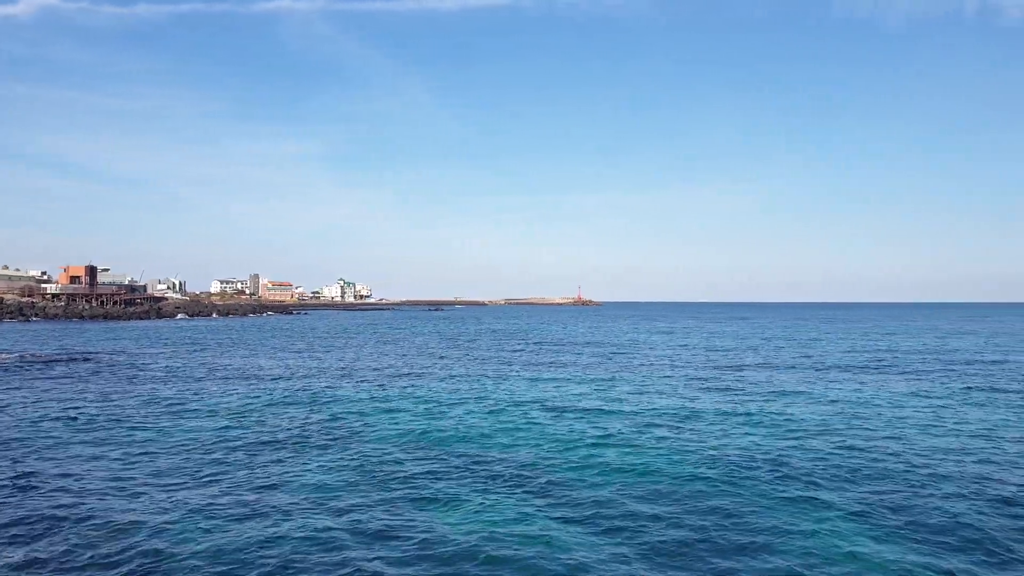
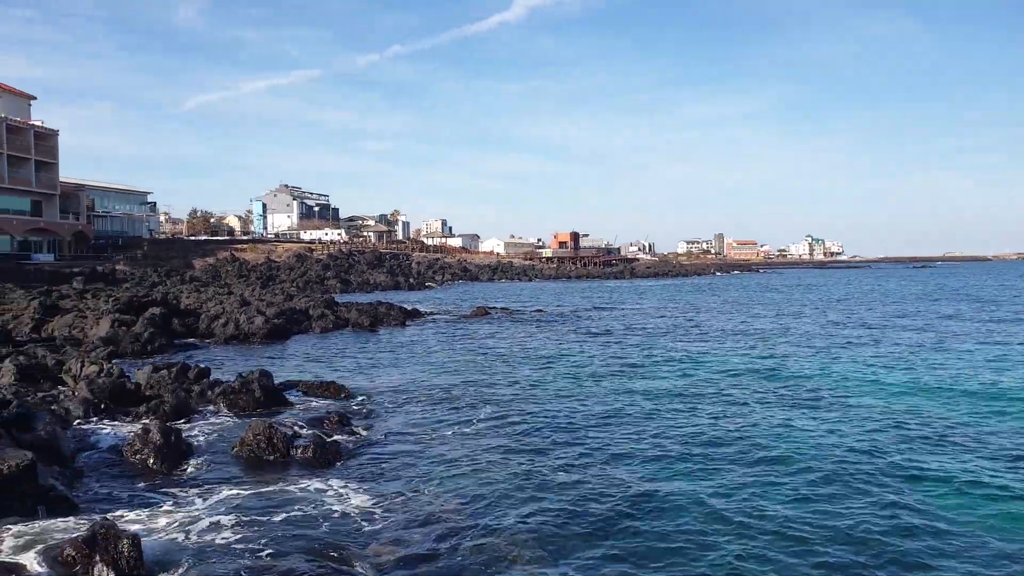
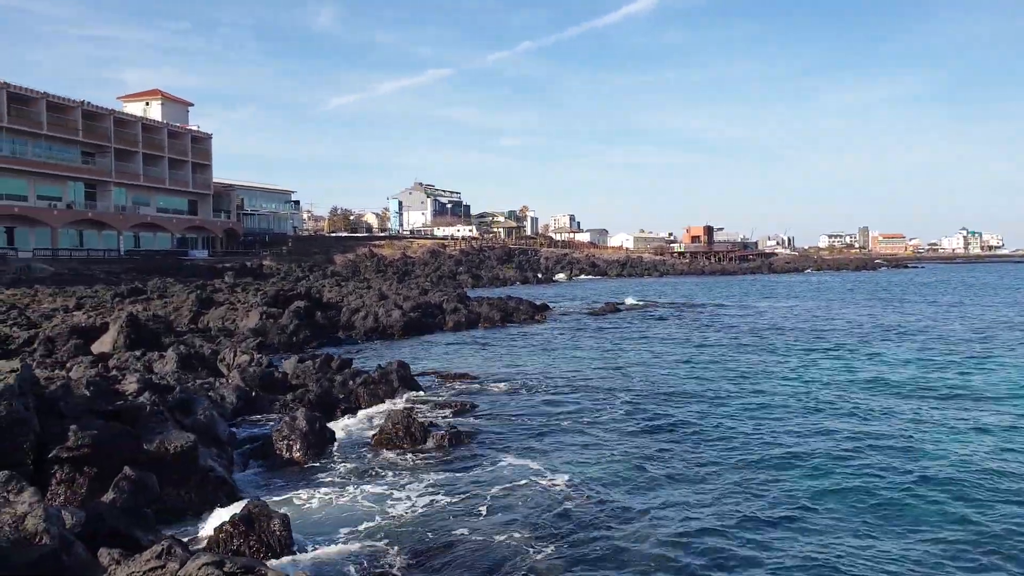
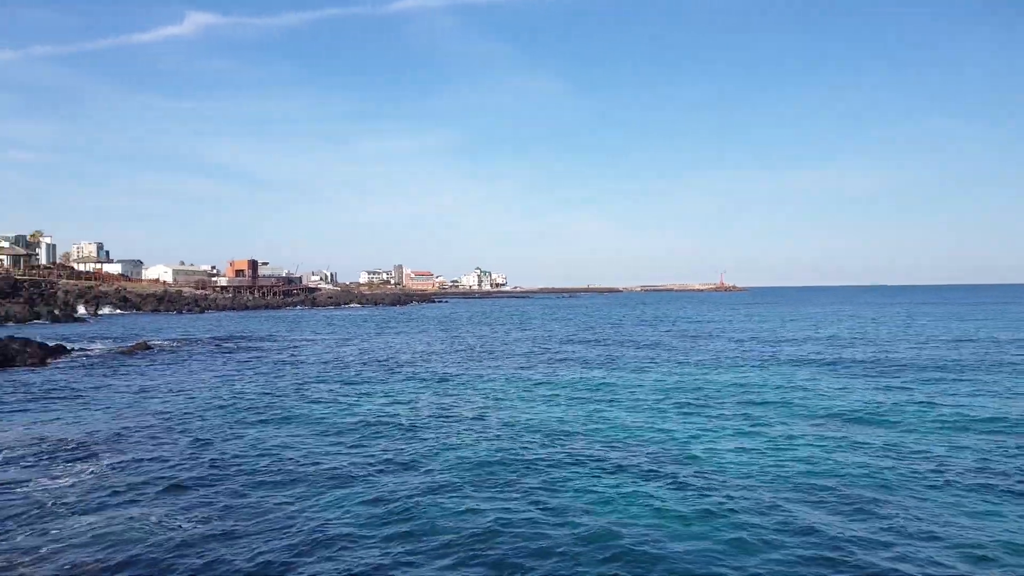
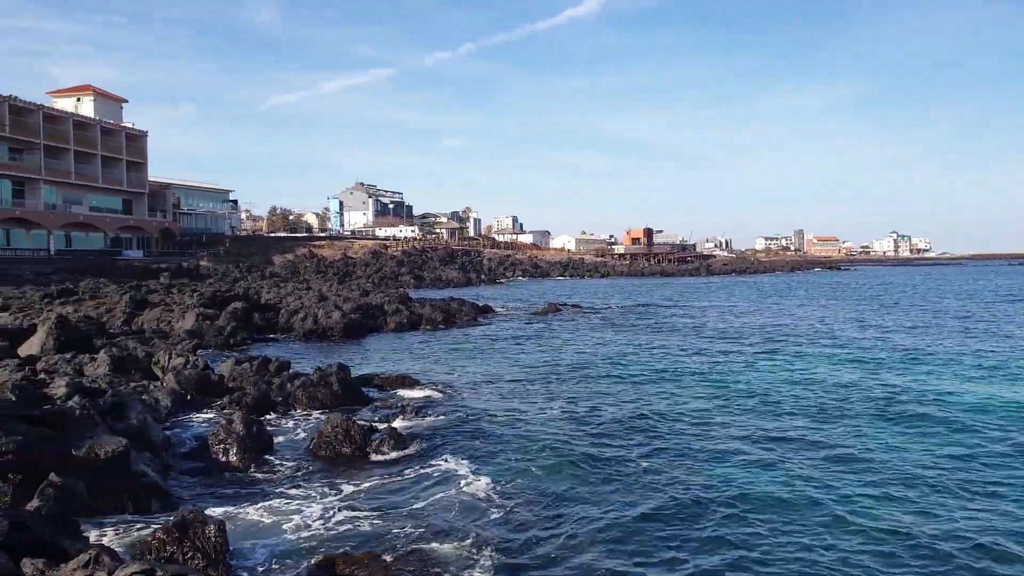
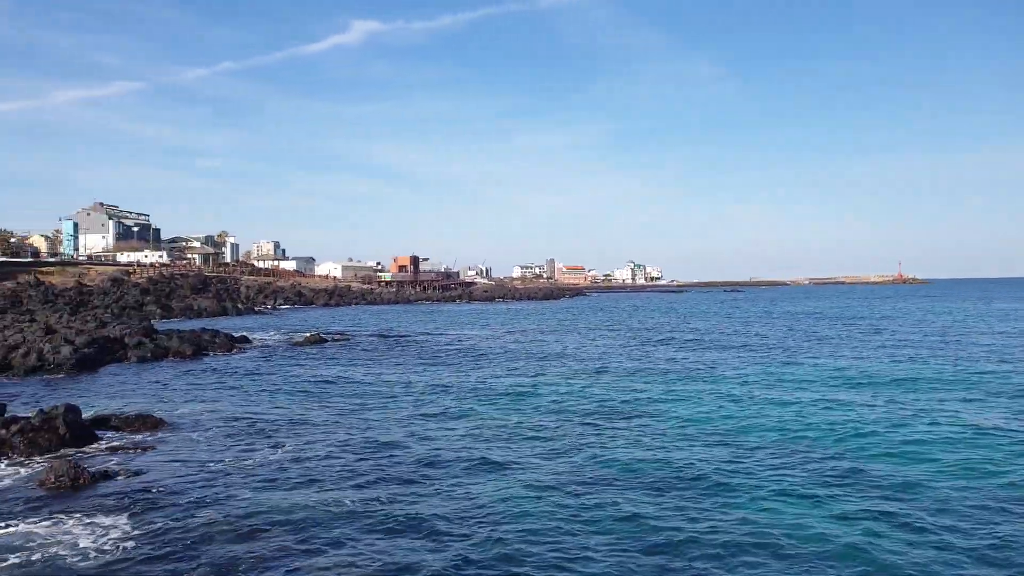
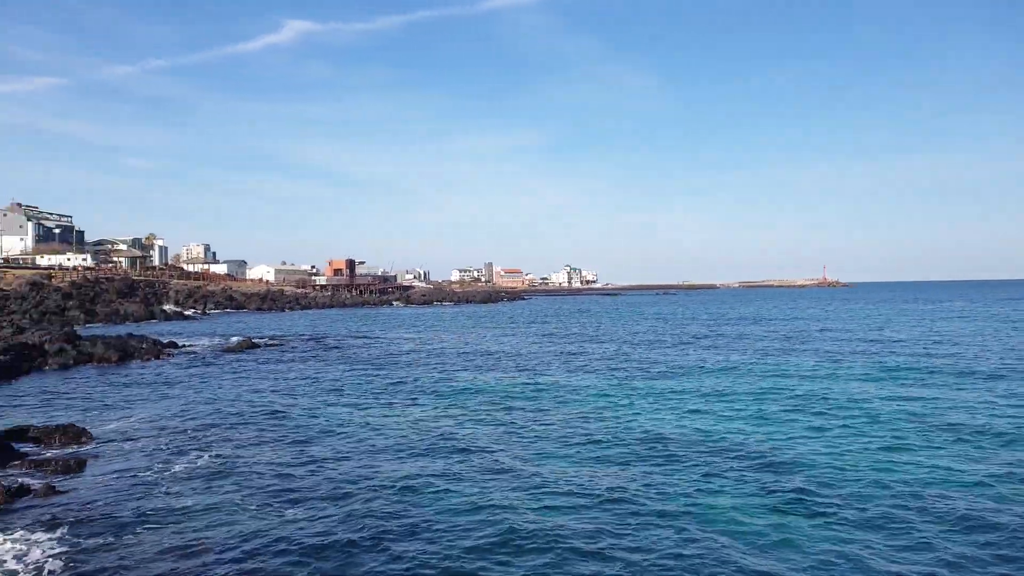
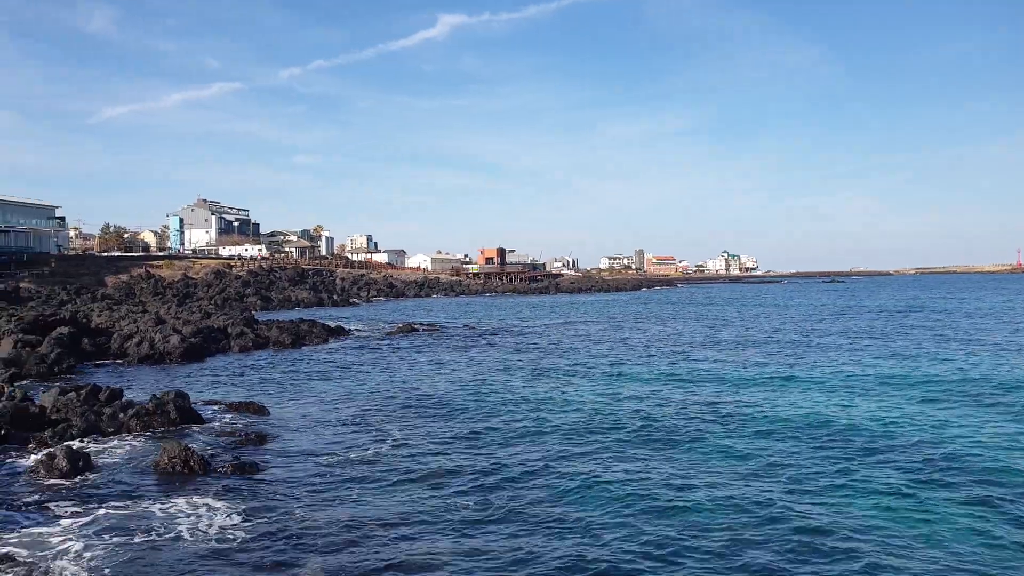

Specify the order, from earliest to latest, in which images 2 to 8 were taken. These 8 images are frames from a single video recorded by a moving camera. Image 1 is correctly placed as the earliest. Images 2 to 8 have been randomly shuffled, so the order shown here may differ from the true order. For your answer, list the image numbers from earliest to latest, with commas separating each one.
4, 7, 6, 8, 2, 5, 3
